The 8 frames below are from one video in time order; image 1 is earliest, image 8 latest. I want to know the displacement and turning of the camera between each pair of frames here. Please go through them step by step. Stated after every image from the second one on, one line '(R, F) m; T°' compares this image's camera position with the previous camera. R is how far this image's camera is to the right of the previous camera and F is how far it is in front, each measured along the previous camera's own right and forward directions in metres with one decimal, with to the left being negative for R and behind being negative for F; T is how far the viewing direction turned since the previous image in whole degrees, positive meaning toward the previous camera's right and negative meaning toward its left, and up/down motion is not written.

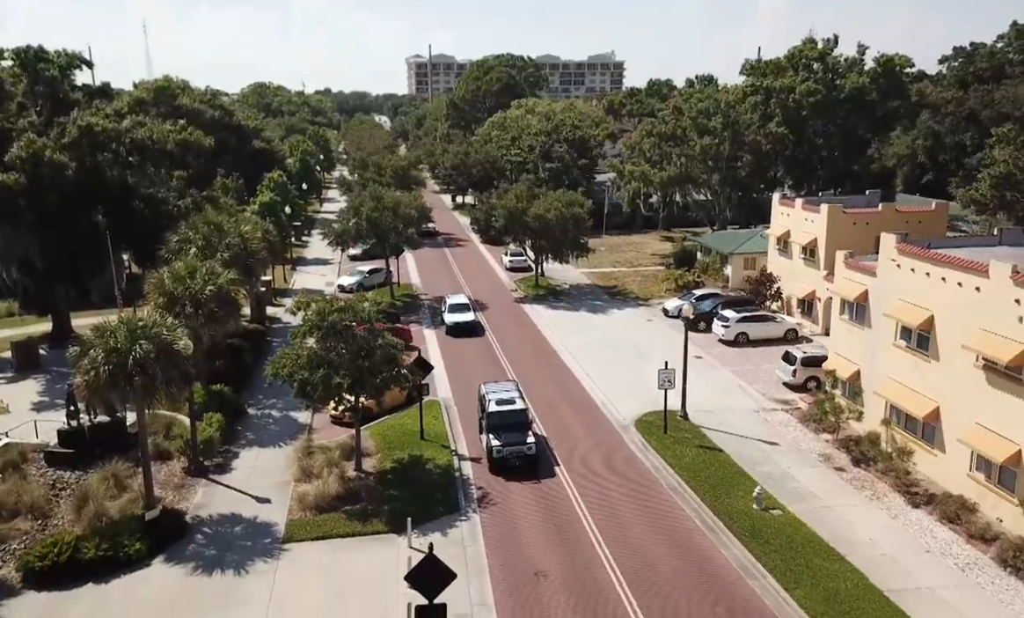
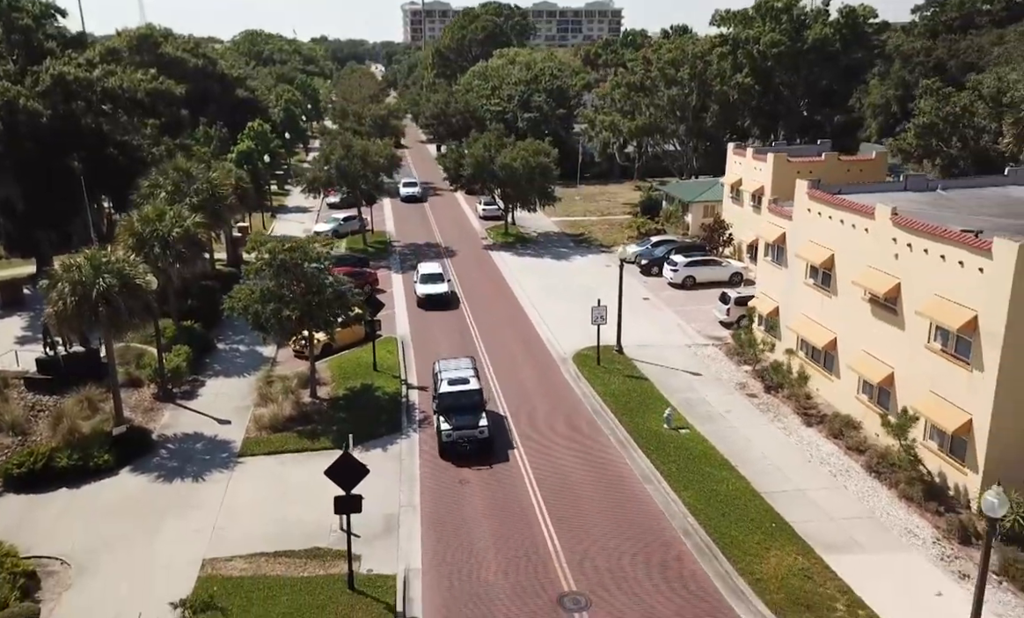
(+1.9, -2.4) m; 0°
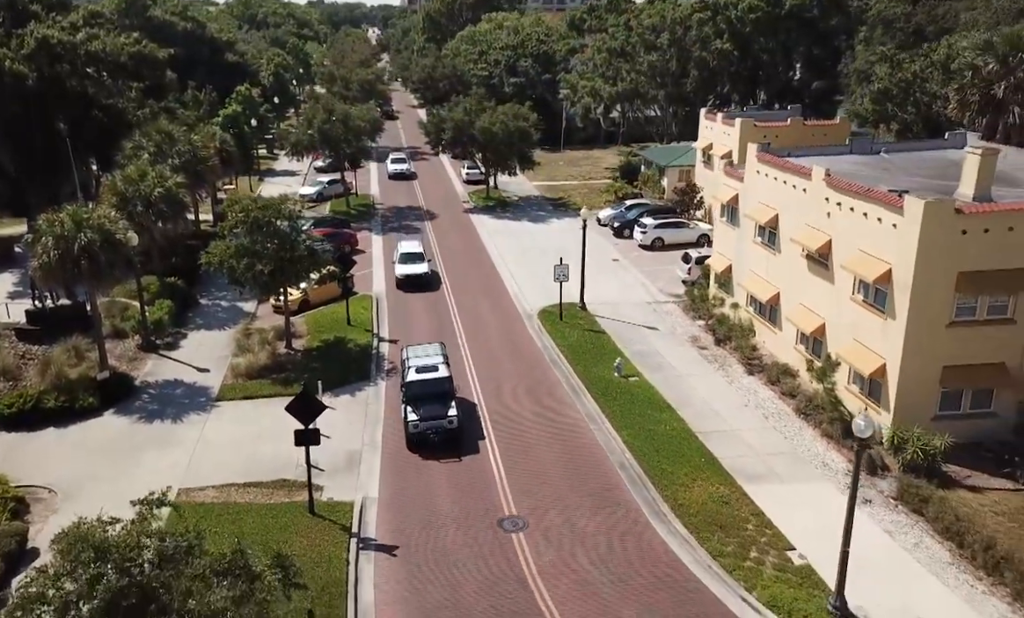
(+1.2, -1.7) m; 0°
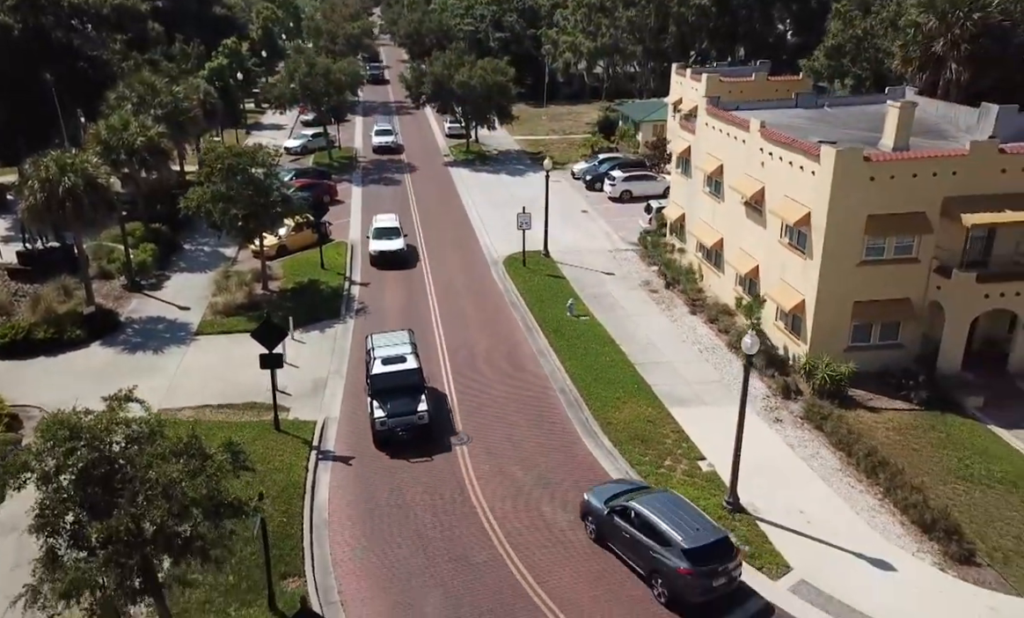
(+1.3, -2.1) m; 0°
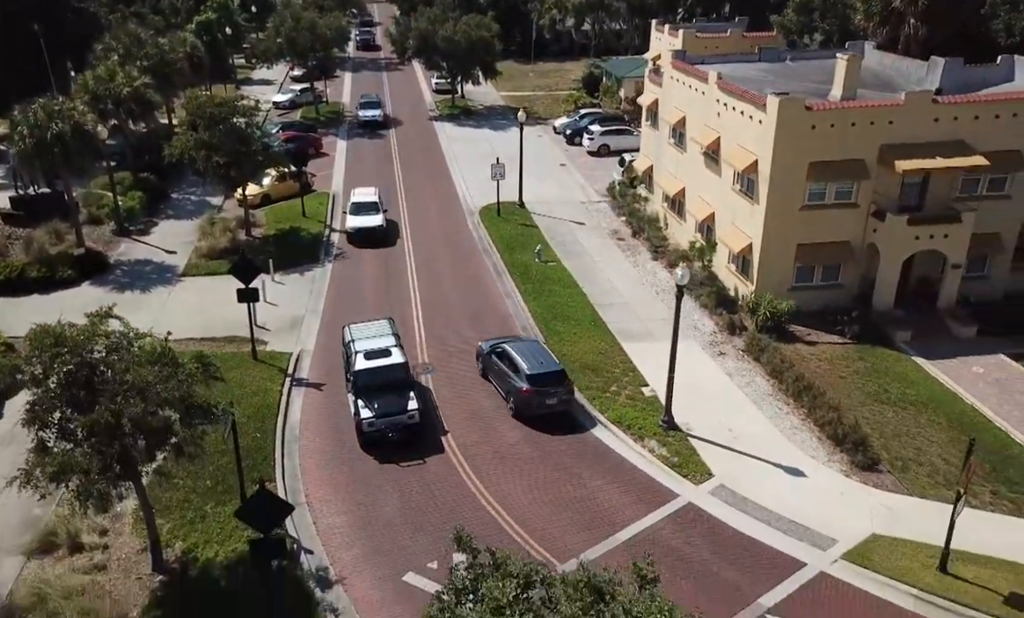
(+1.0, -1.6) m; 0°
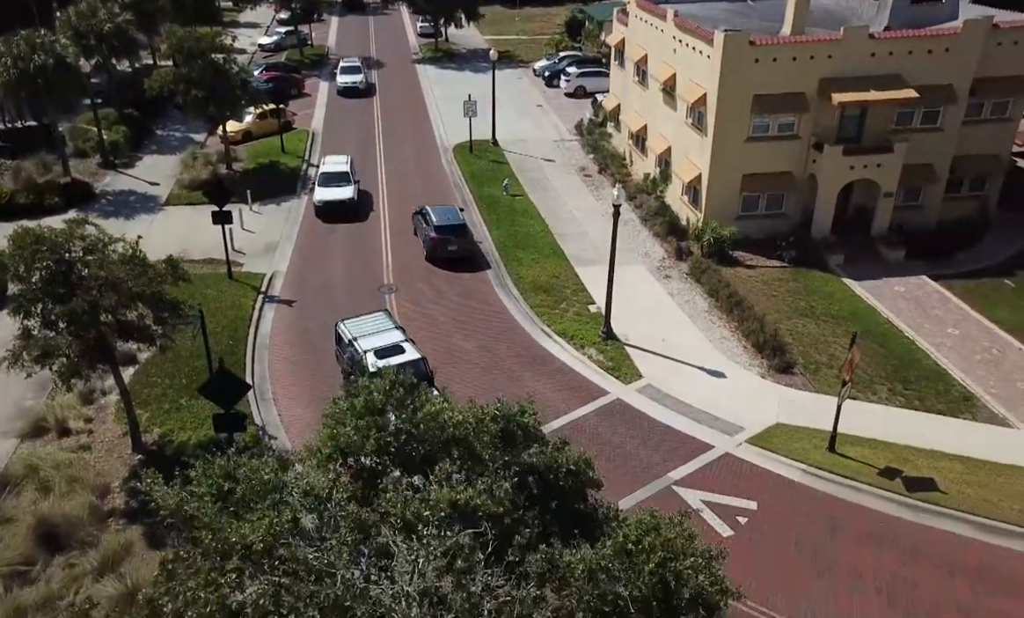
(+1.1, -1.7) m; 0°
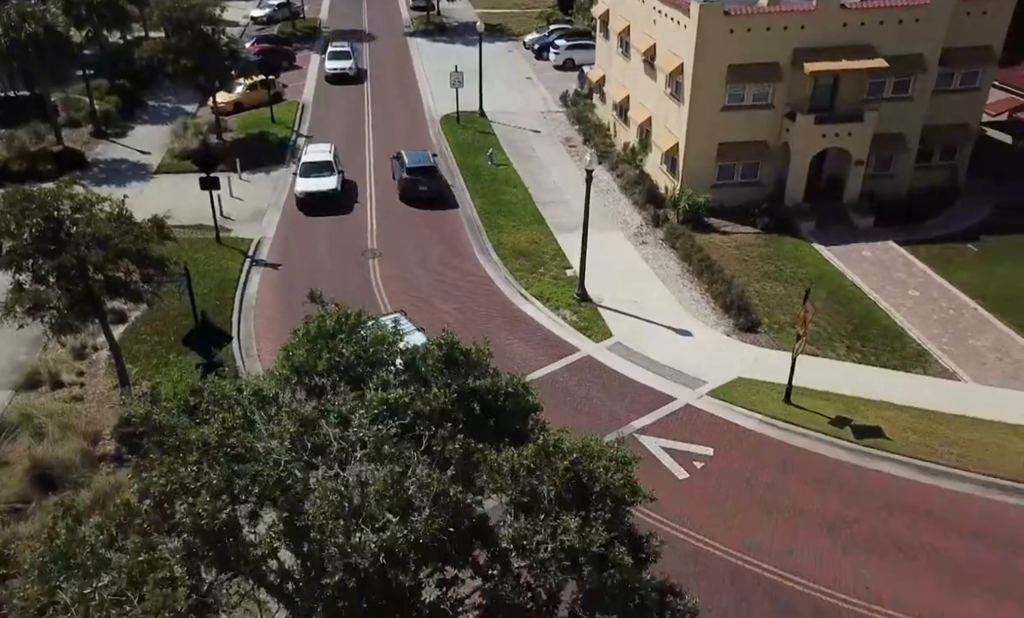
(+0.5, -0.8) m; 0°
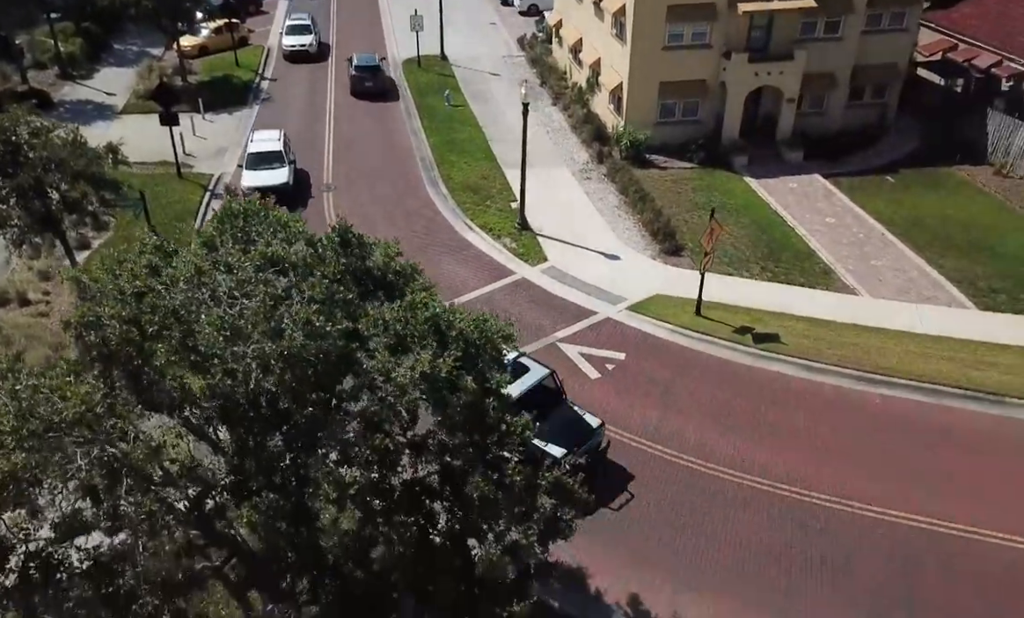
(+1.1, -1.5) m; +1°
